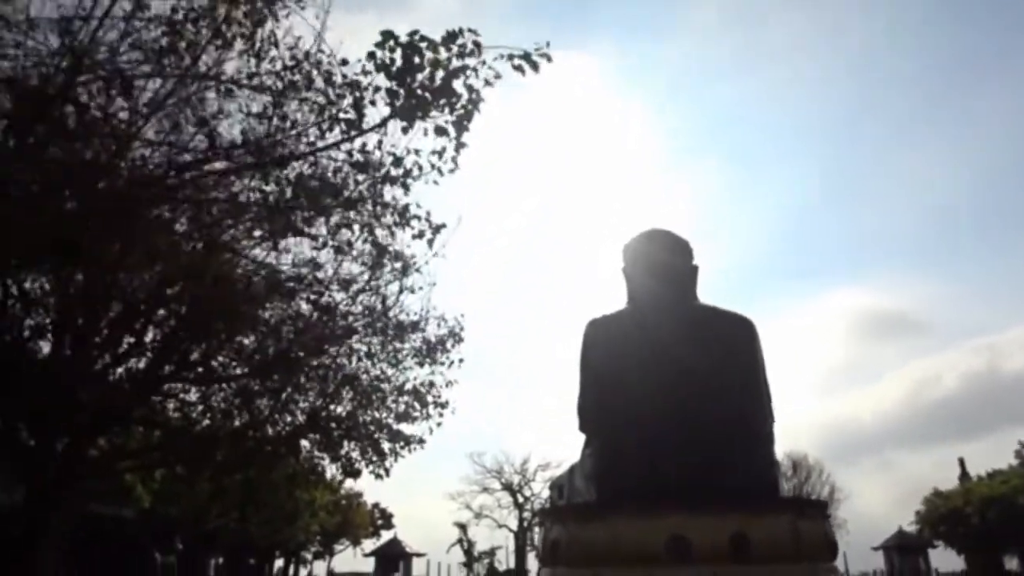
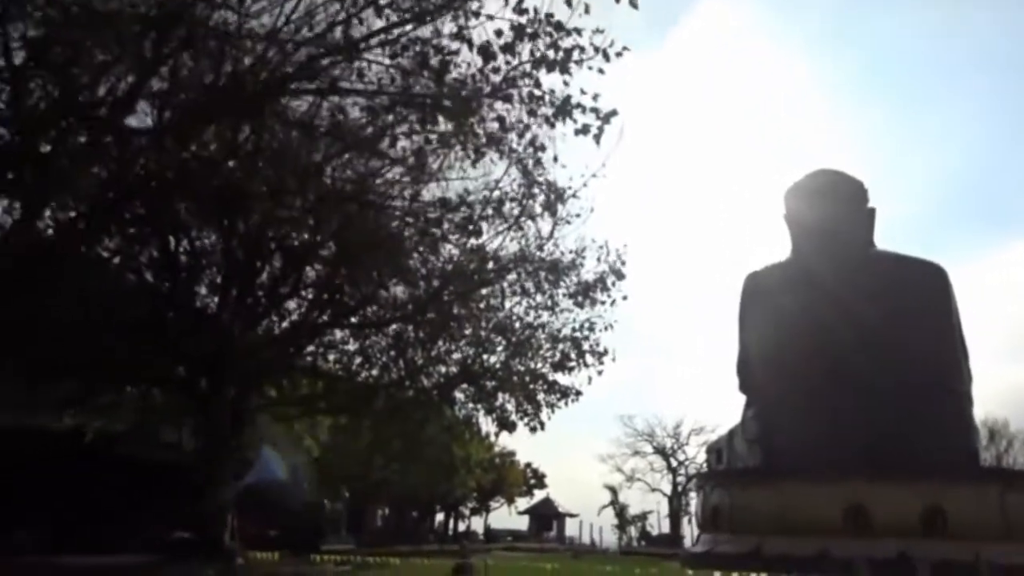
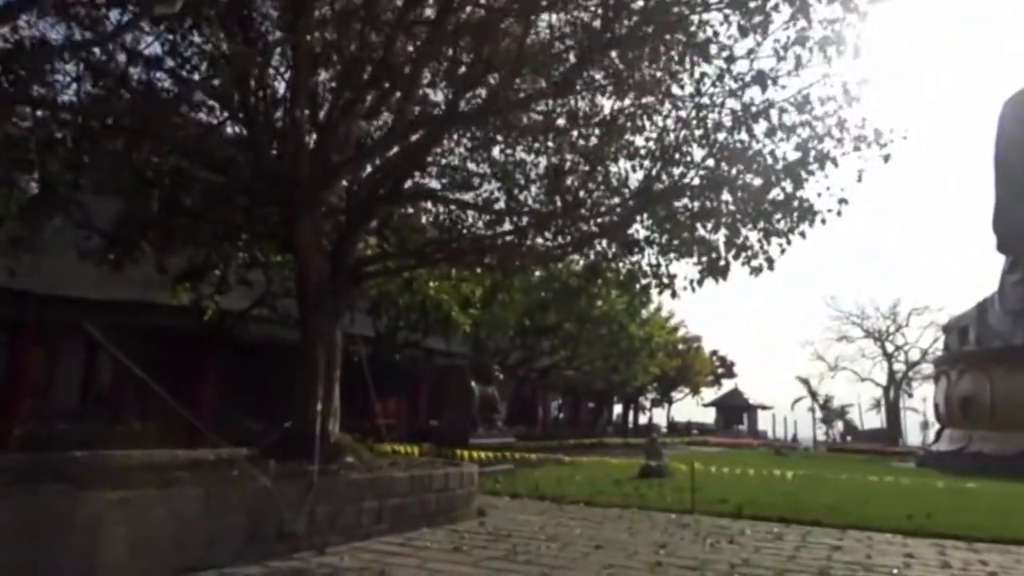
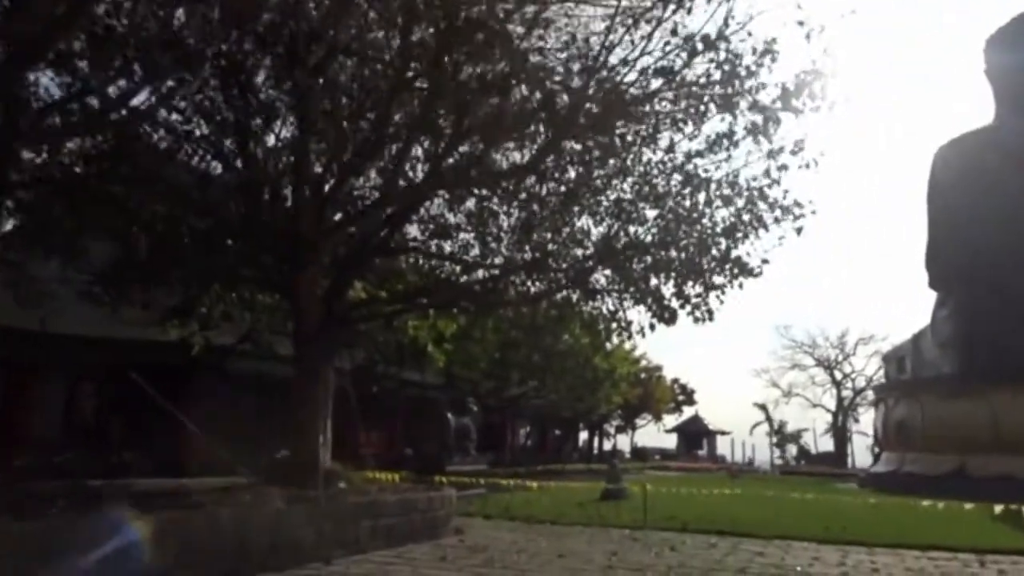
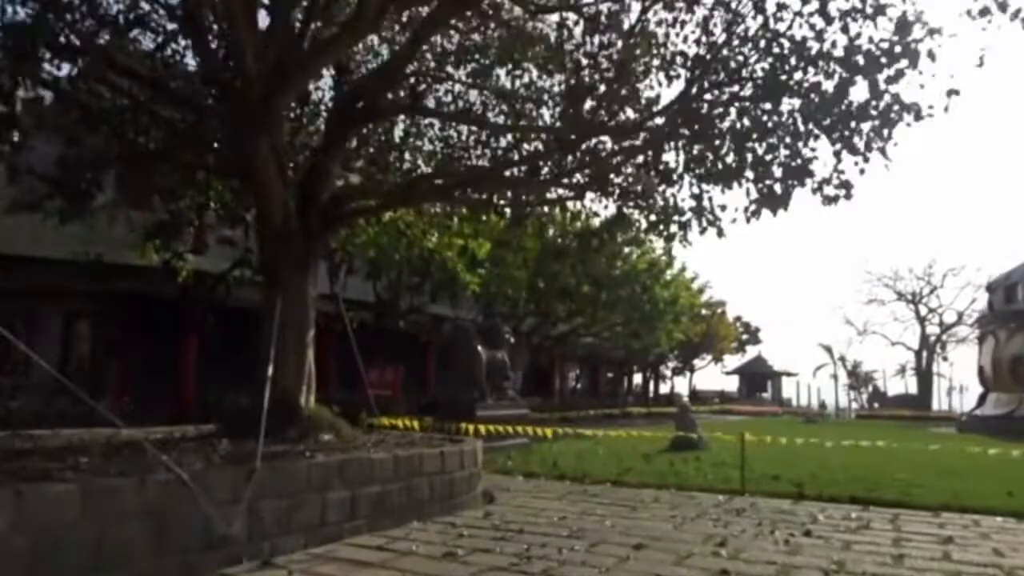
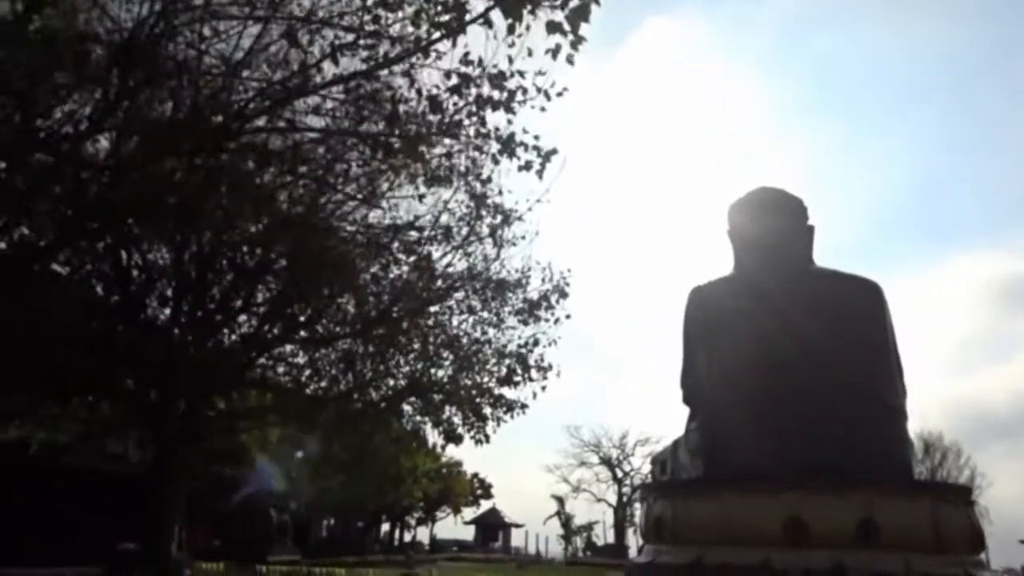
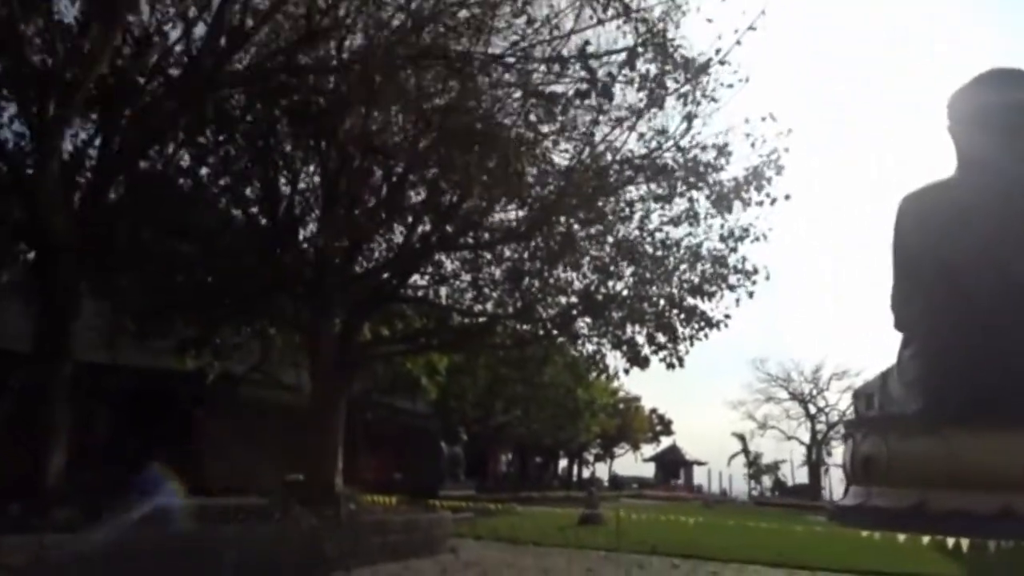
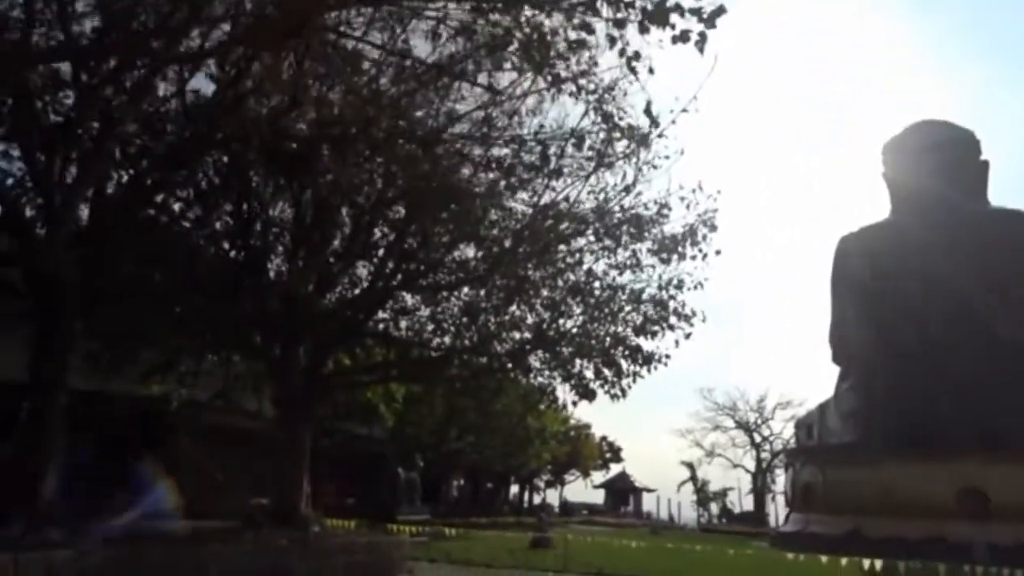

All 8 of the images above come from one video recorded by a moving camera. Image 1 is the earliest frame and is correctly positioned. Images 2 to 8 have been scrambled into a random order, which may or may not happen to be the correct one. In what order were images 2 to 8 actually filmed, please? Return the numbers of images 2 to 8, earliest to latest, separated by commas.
6, 2, 8, 7, 4, 3, 5
